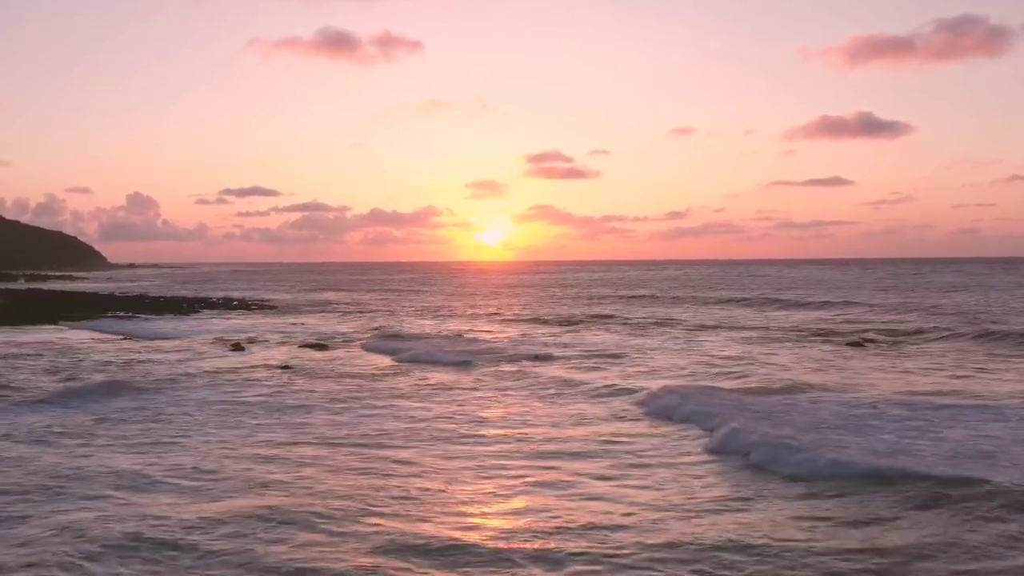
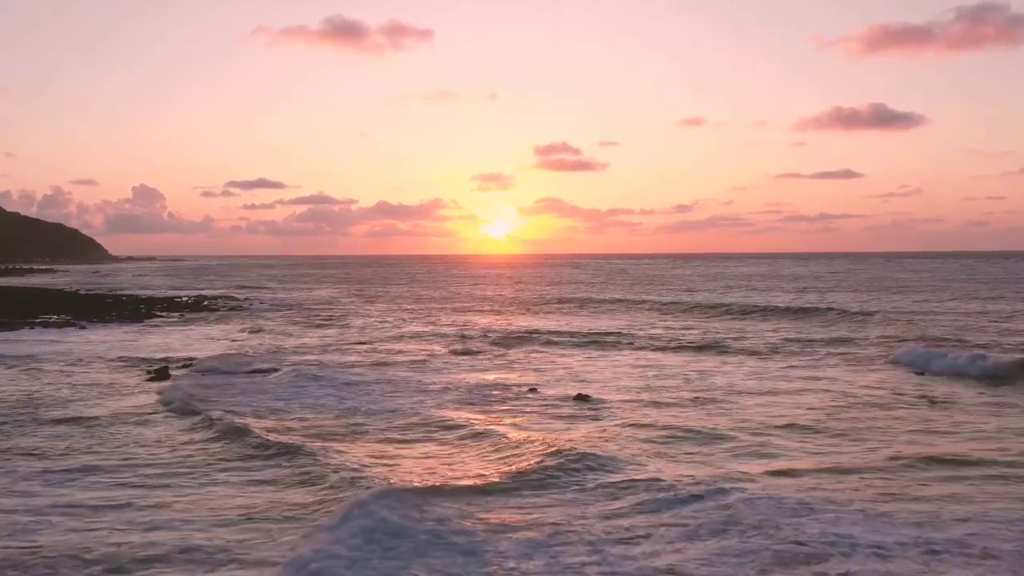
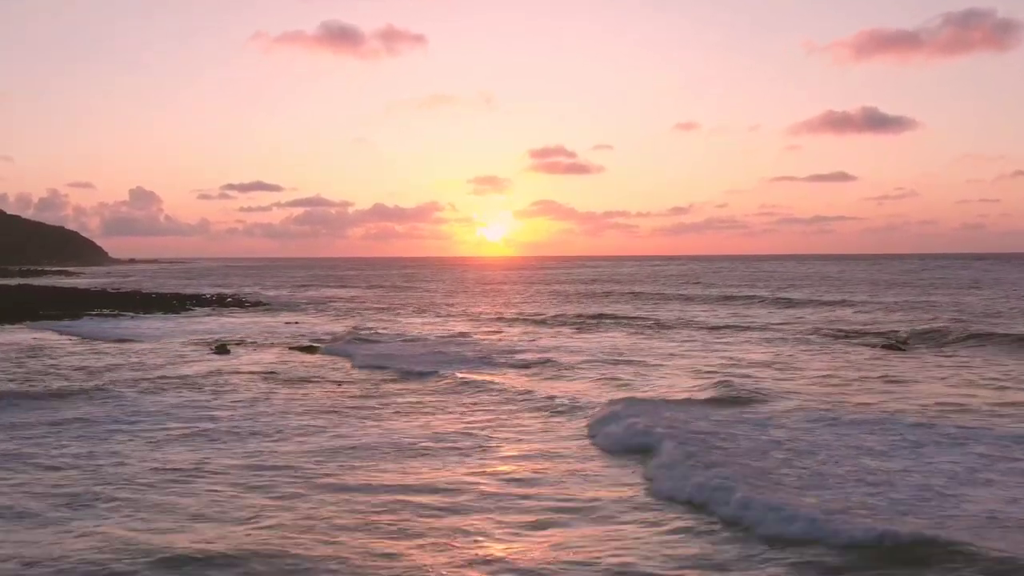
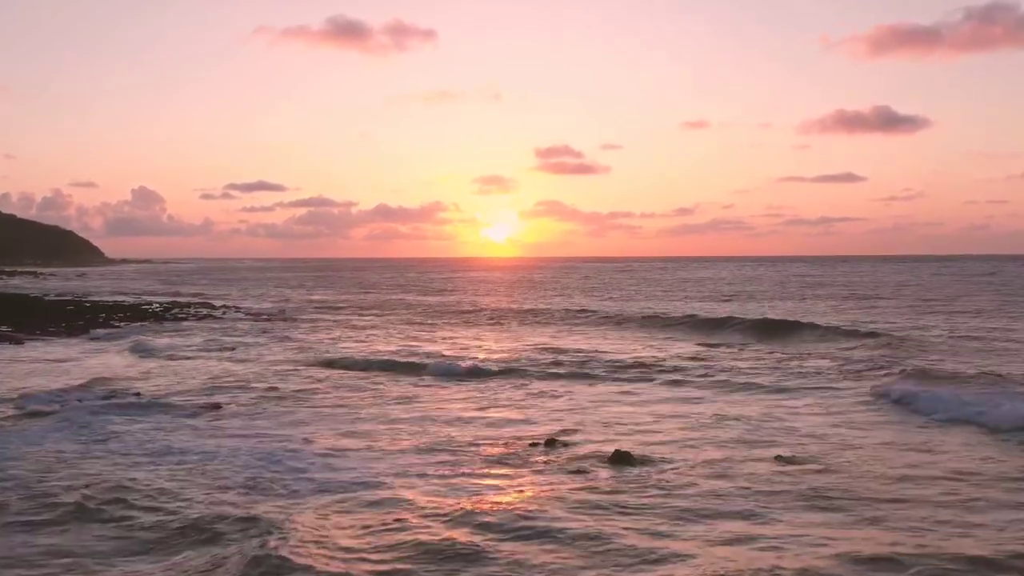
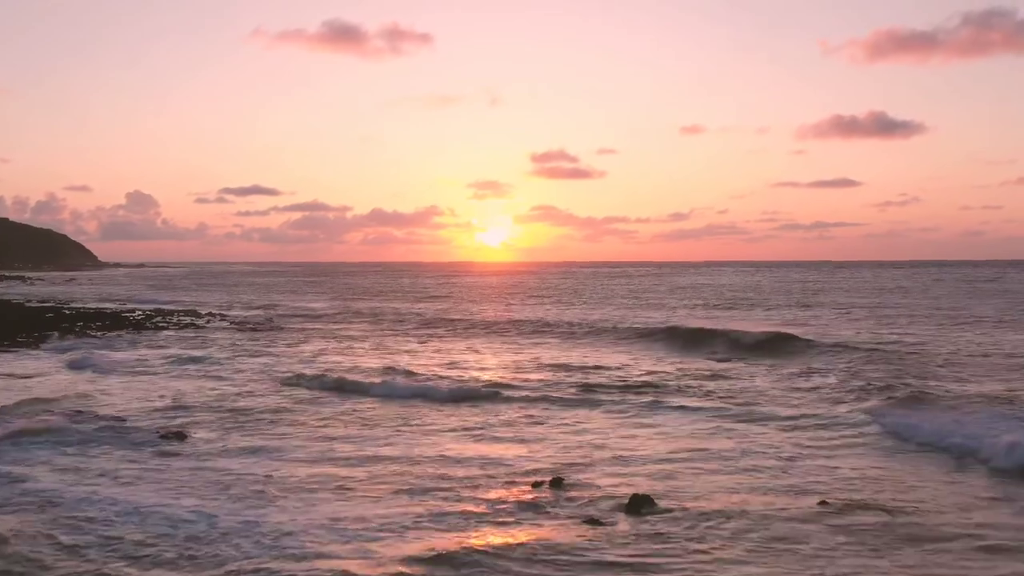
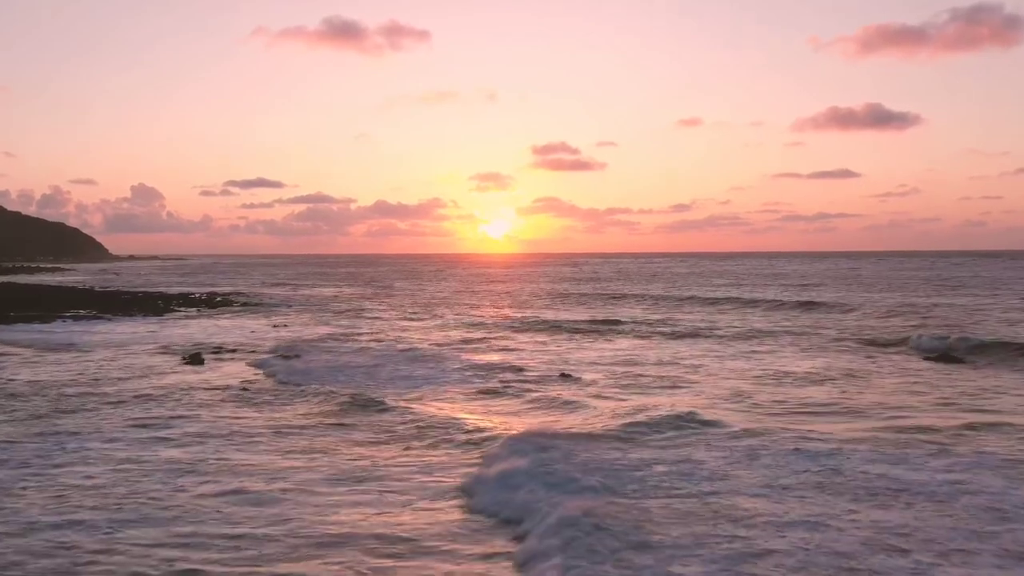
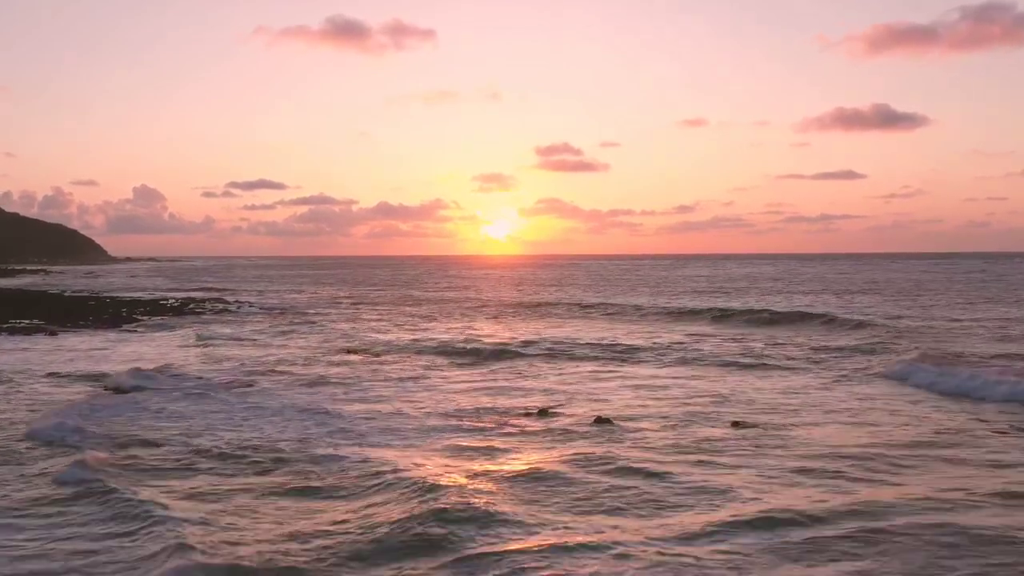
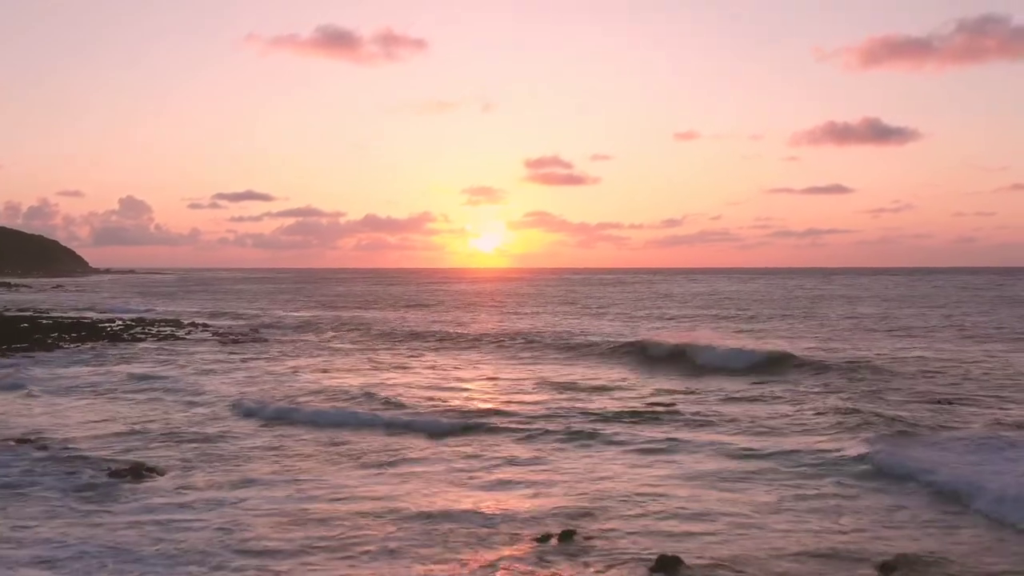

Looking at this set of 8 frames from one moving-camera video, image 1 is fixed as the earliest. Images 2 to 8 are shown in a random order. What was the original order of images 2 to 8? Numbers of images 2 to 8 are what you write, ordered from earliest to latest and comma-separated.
3, 6, 2, 7, 4, 5, 8
